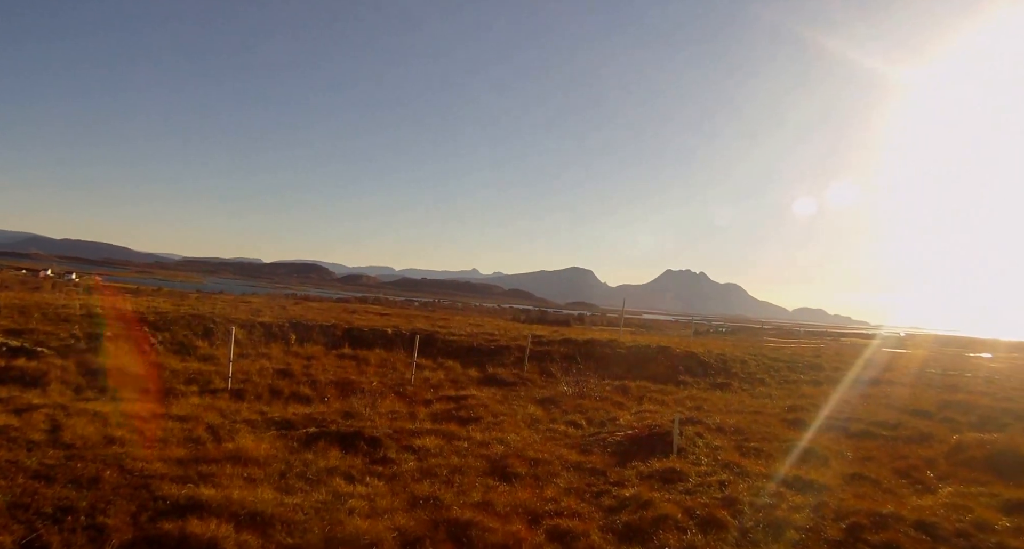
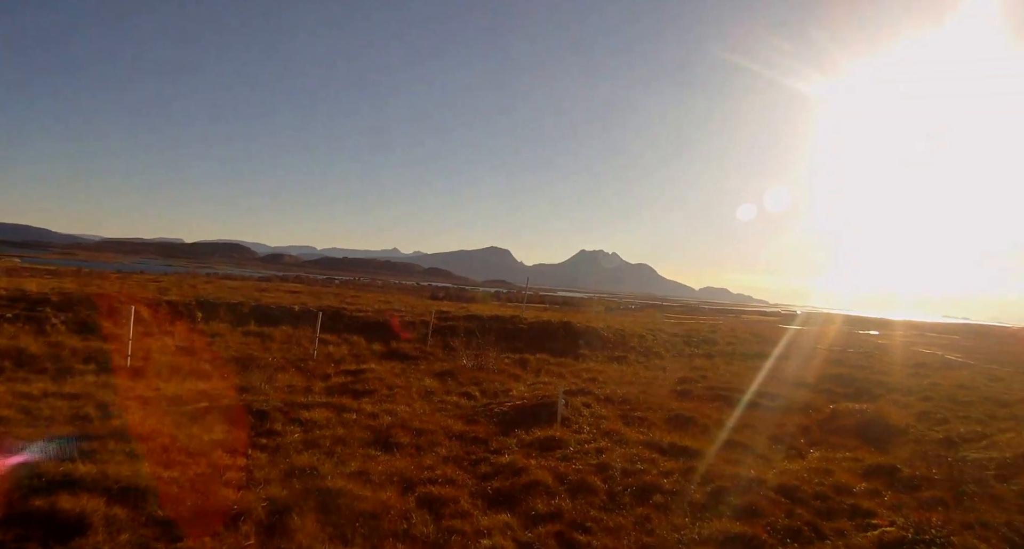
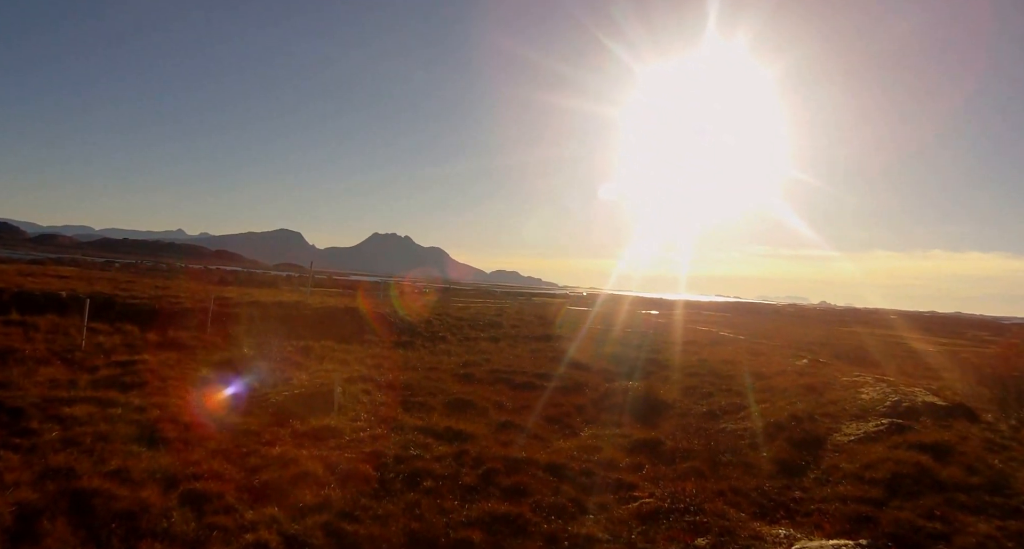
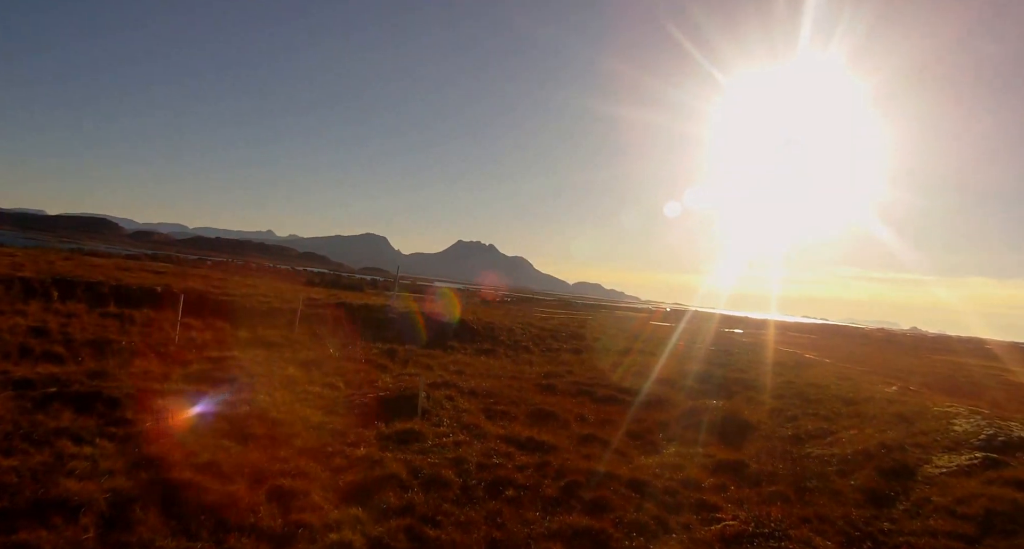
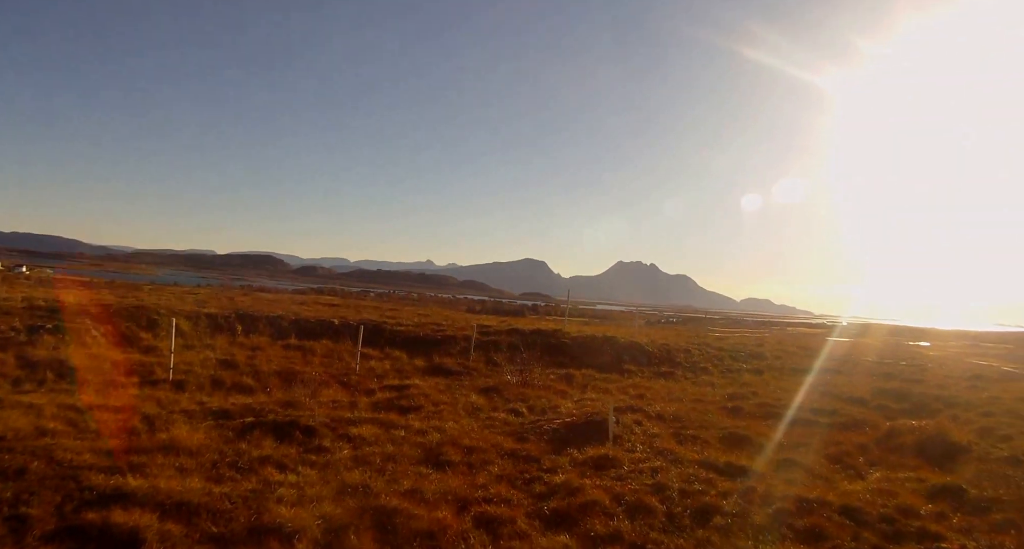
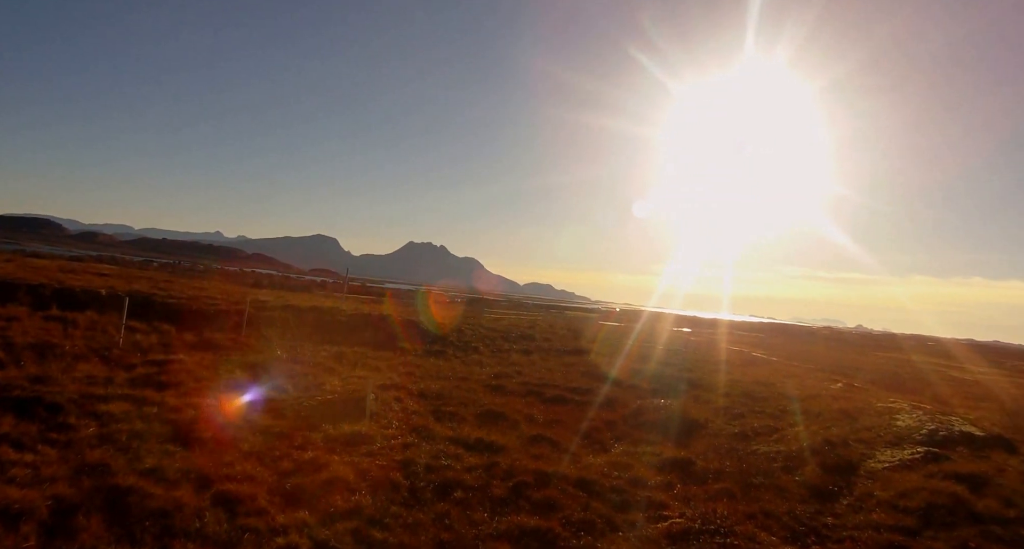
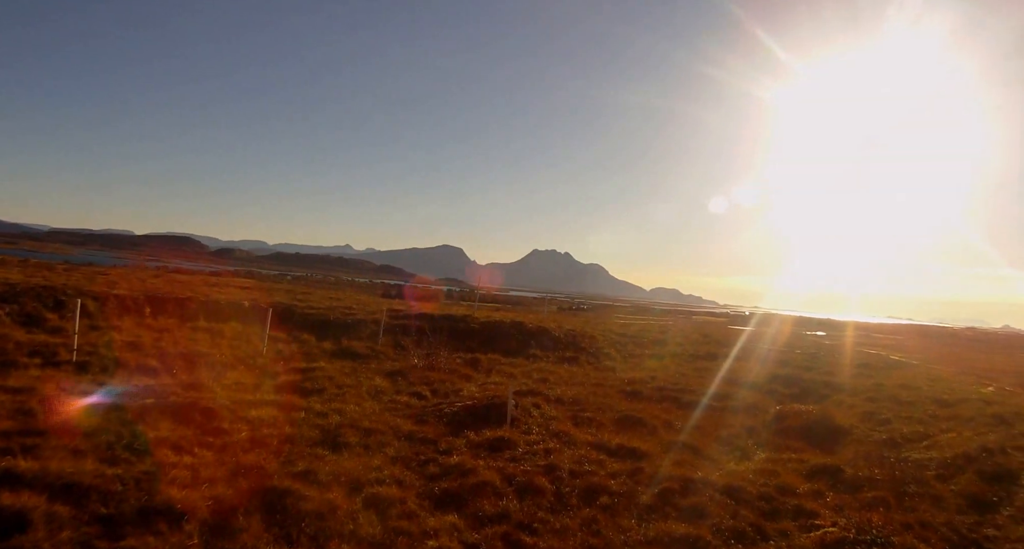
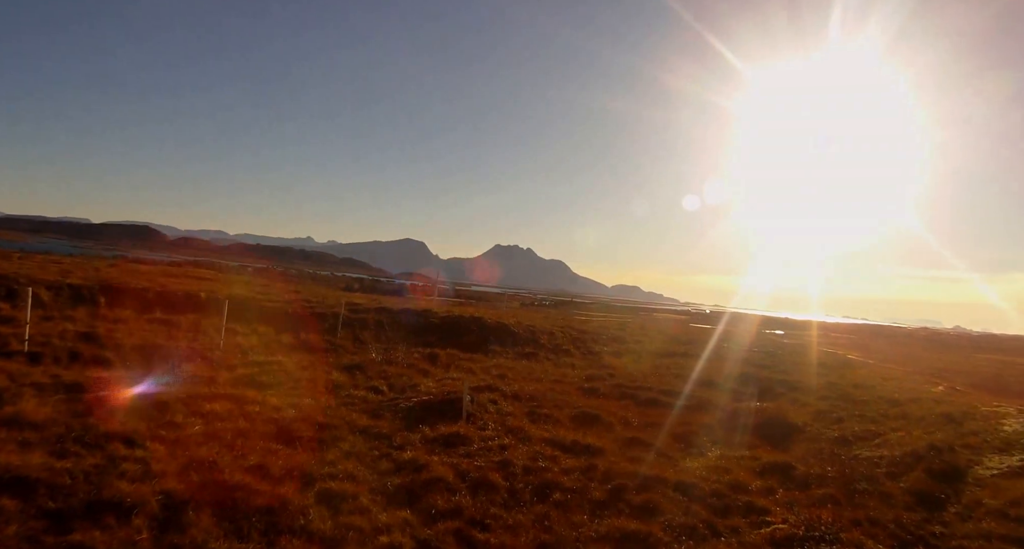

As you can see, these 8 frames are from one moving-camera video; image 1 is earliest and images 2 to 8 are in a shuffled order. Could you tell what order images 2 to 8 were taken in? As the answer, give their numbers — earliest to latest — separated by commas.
5, 2, 7, 8, 4, 6, 3
